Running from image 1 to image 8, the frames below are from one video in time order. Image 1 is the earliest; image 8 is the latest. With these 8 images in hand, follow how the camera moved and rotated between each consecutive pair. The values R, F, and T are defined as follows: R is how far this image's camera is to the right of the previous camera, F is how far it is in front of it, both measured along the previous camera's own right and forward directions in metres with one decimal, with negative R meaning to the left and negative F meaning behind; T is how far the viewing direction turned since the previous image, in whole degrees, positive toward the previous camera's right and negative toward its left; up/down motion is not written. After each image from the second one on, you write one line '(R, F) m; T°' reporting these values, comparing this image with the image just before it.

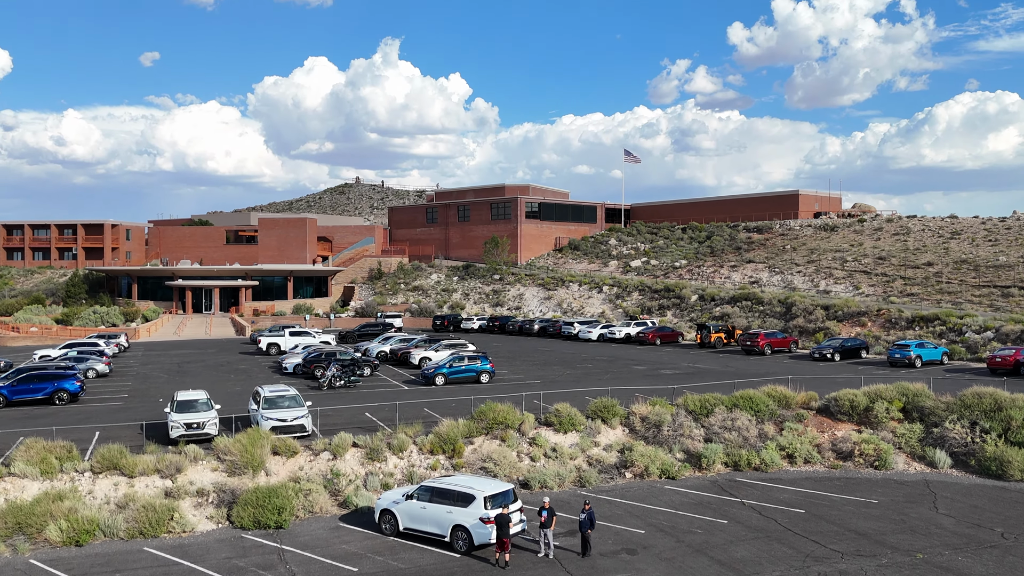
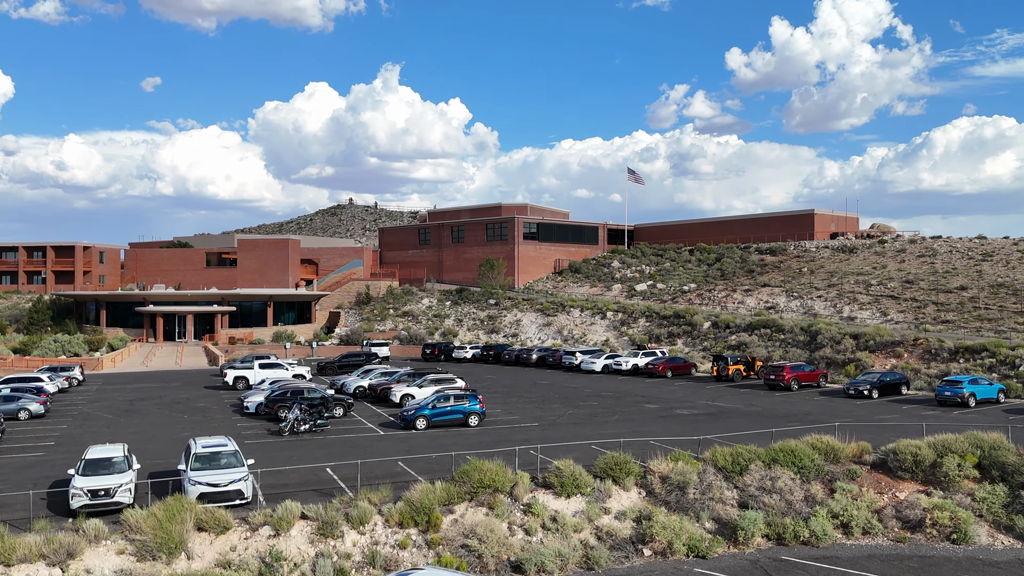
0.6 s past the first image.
(+0.2, +4.4) m; 0°
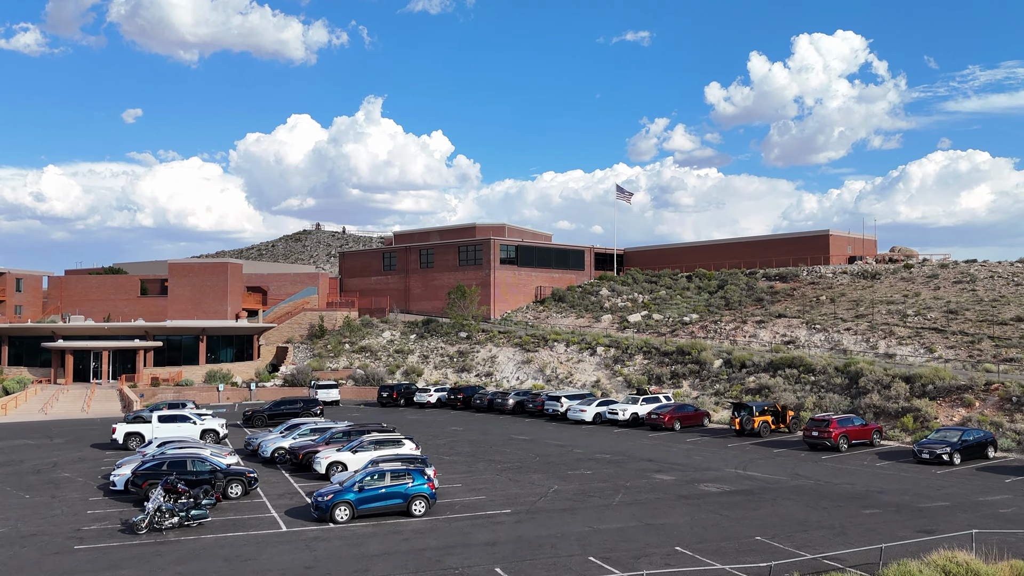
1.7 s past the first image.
(+0.5, +8.2) m; +1°
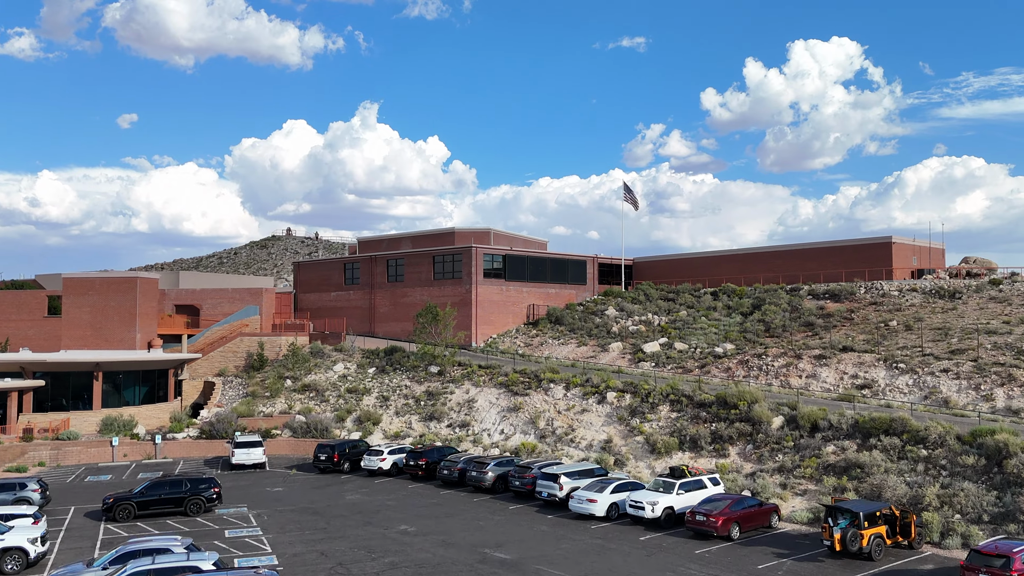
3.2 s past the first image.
(+0.6, +11.3) m; 0°
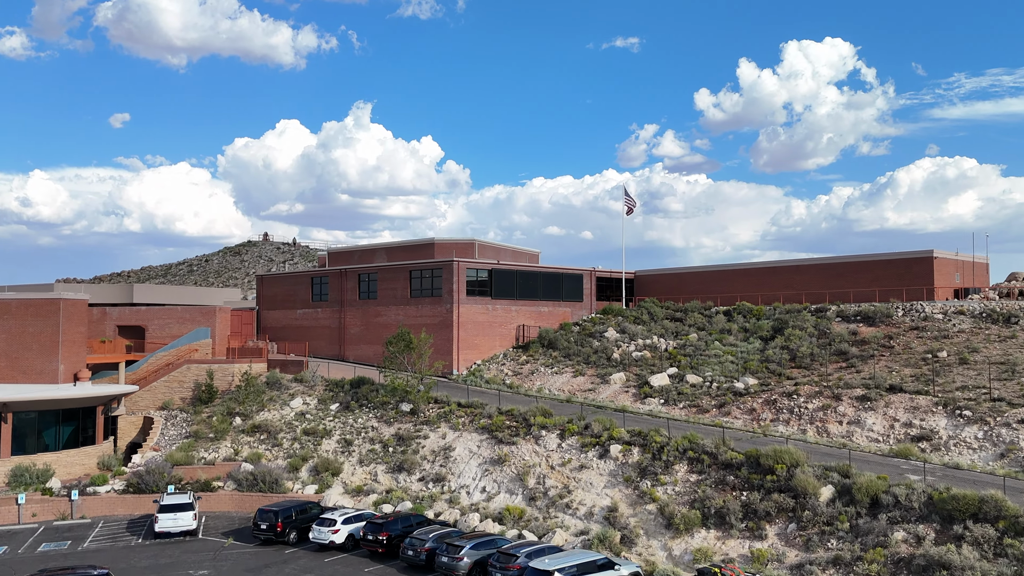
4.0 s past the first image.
(+0.3, +6.0) m; 0°
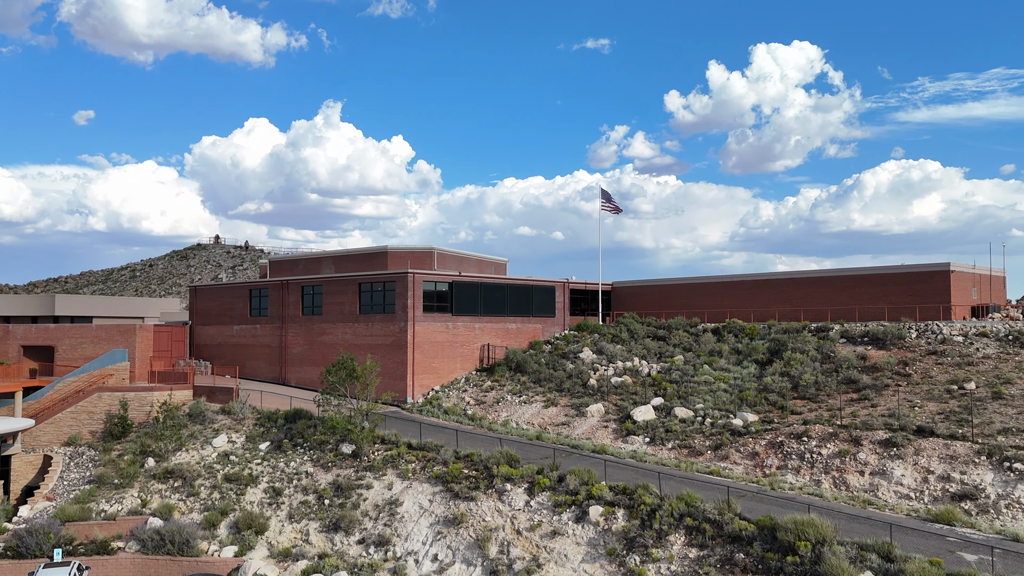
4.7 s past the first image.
(+0.4, +5.2) m; +2°
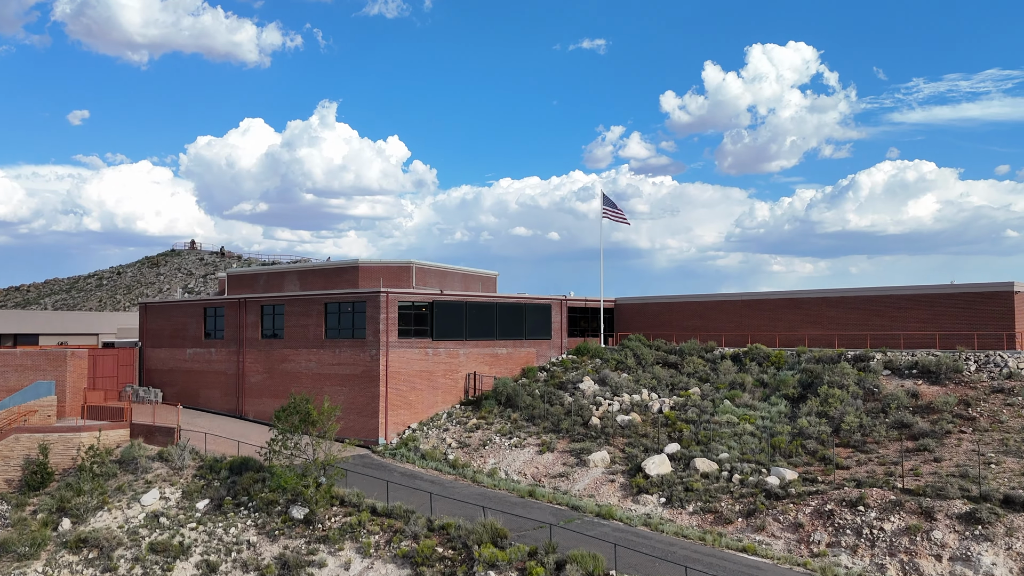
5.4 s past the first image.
(+0.2, +5.3) m; 0°
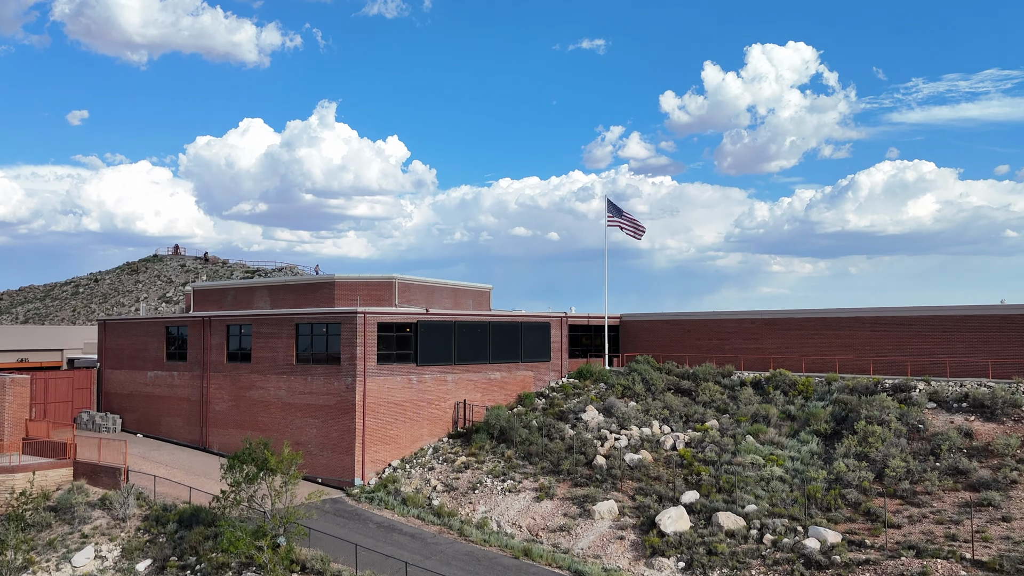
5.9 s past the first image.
(+0.2, +3.8) m; 0°
